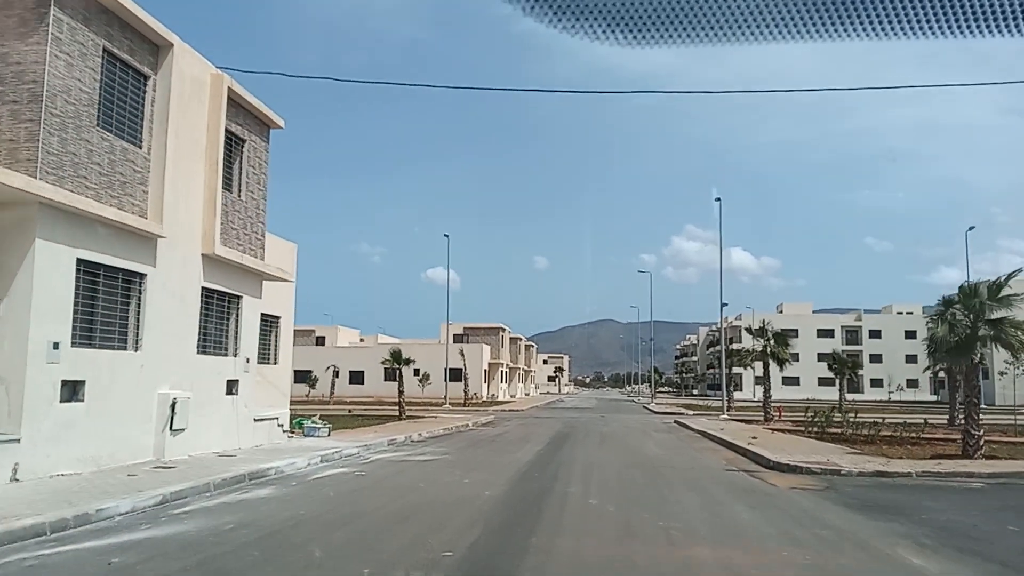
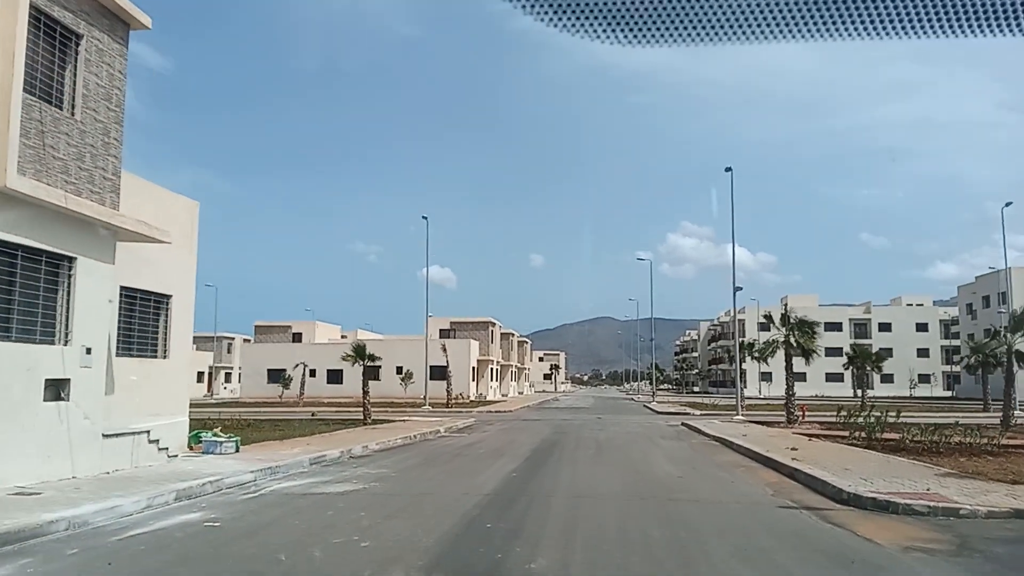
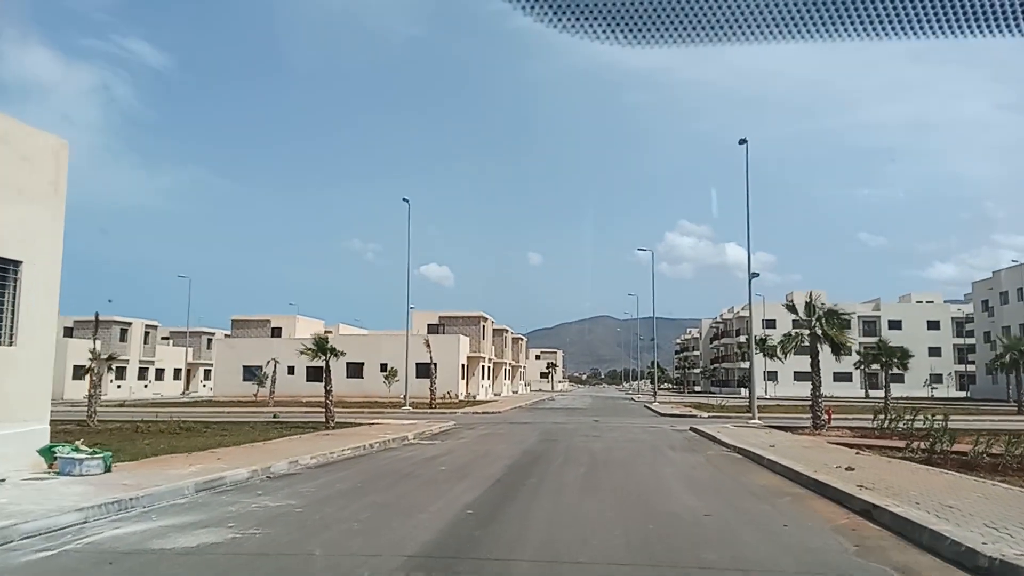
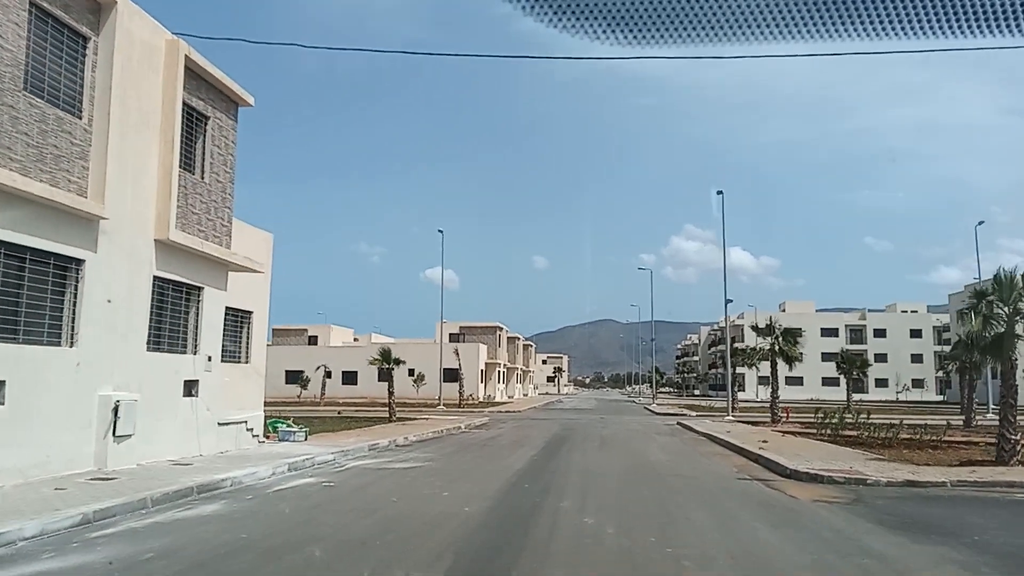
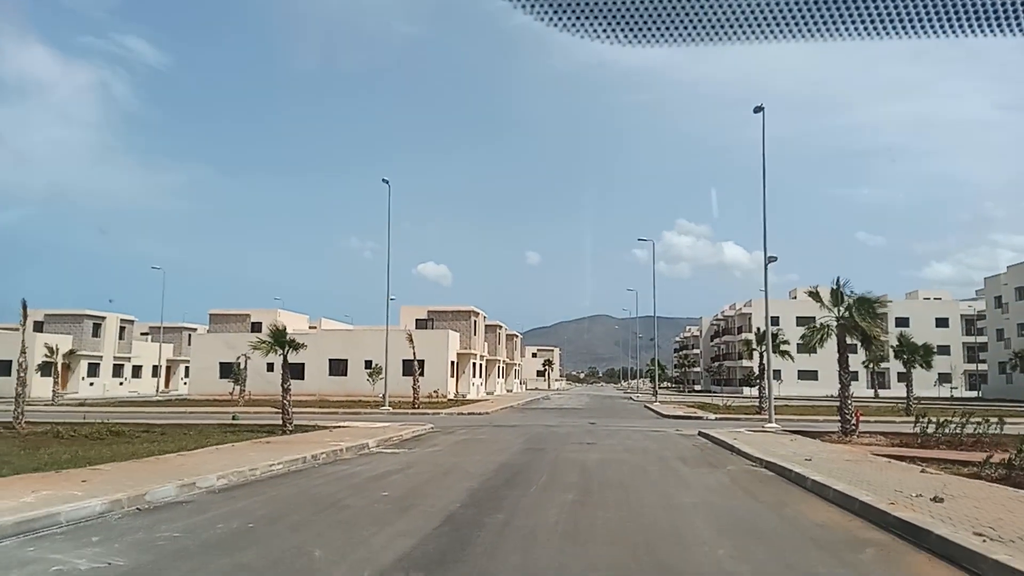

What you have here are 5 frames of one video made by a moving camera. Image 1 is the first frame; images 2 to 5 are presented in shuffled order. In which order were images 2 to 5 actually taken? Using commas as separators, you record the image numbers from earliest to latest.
4, 2, 3, 5
